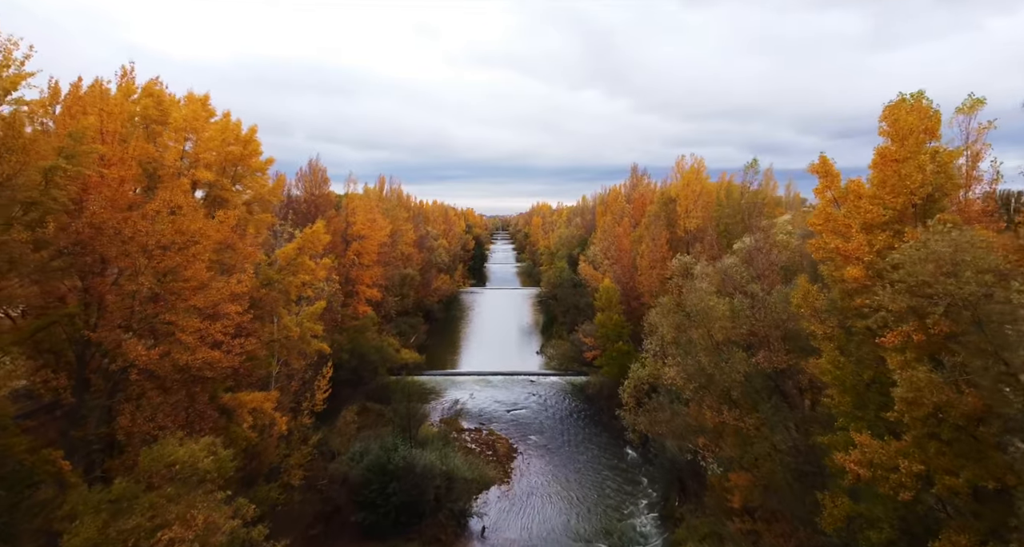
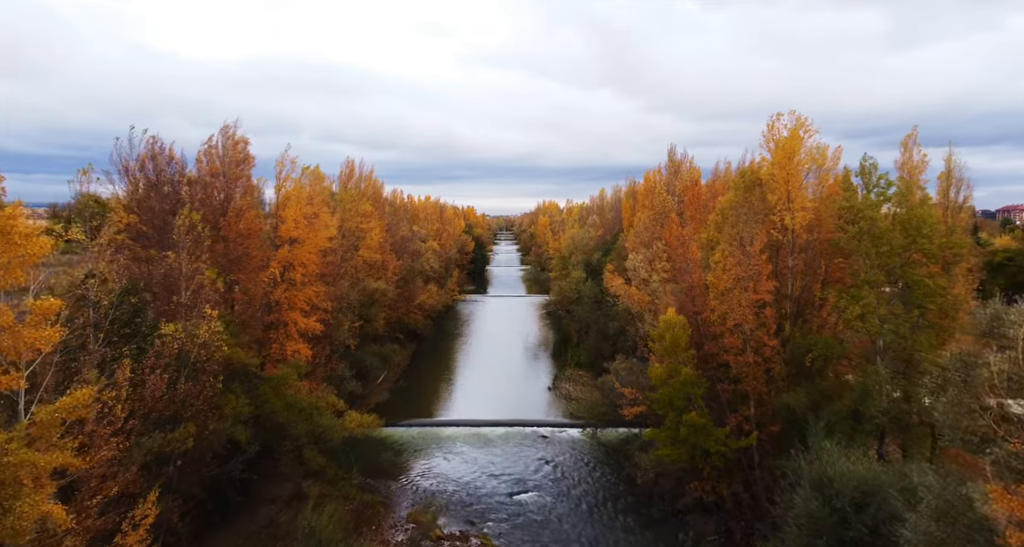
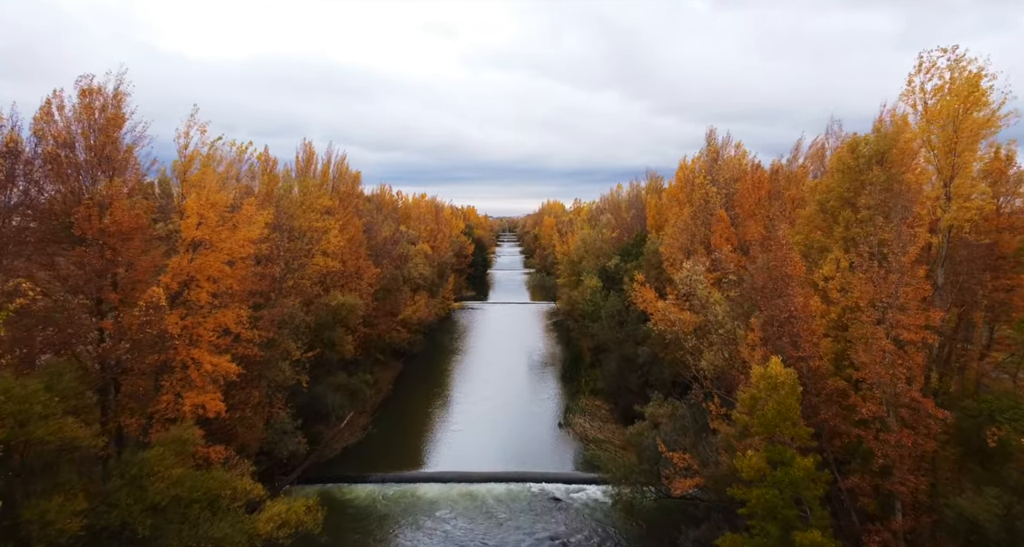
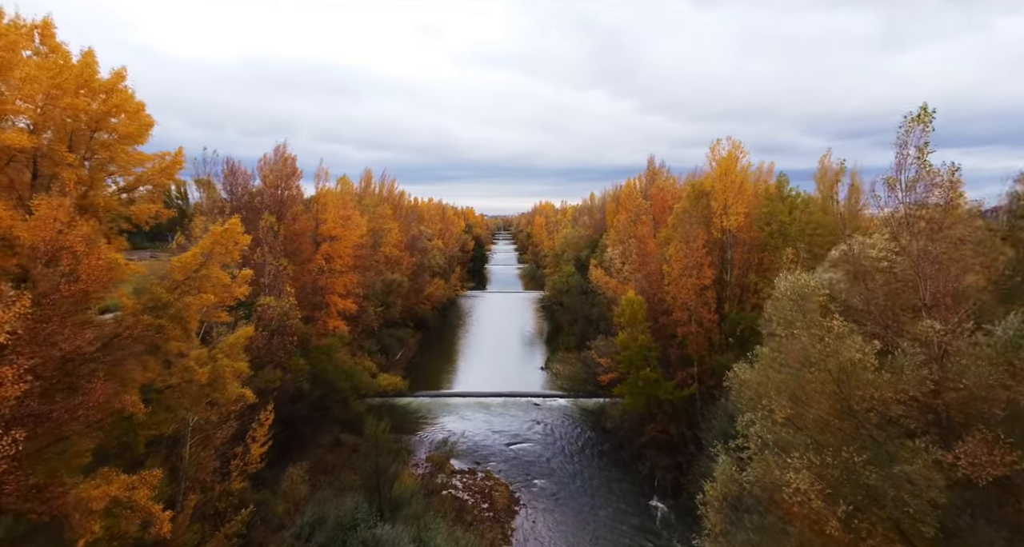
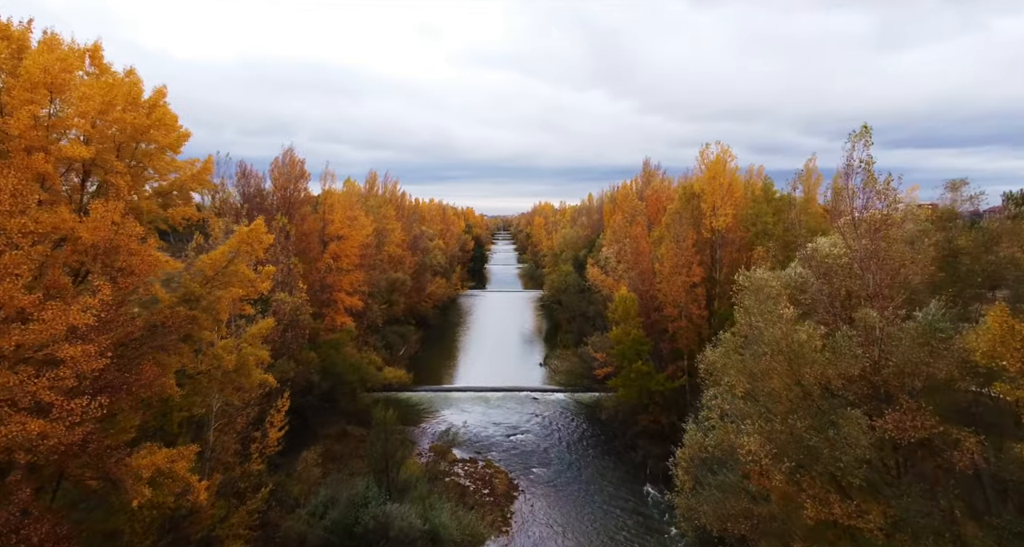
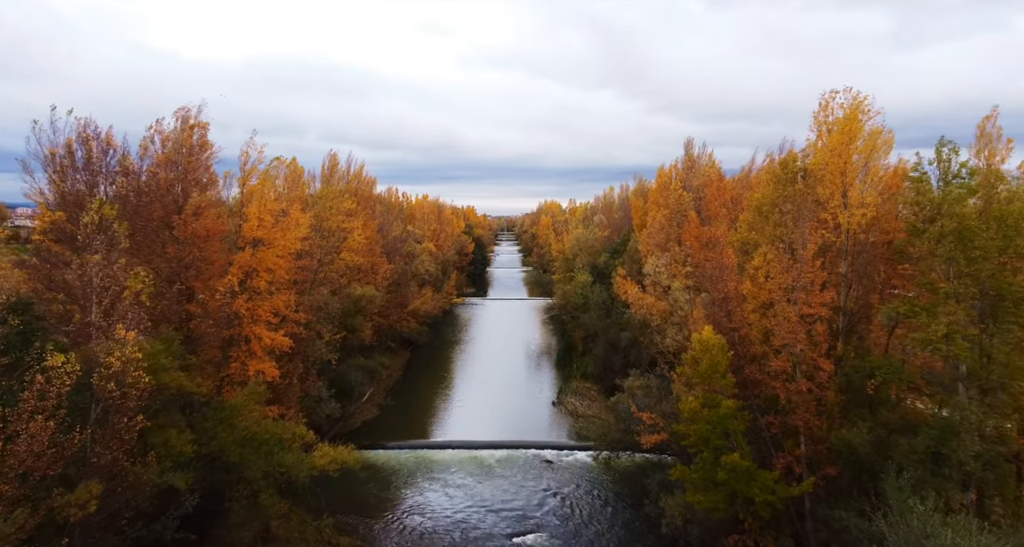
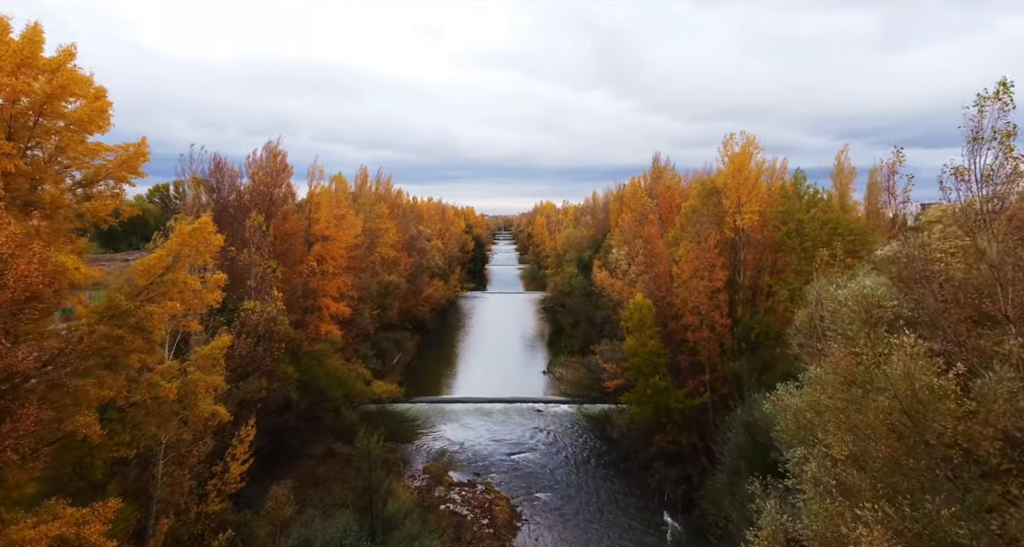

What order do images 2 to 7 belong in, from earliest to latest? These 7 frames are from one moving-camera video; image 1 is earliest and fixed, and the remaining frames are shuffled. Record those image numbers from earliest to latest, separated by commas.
5, 4, 7, 2, 6, 3
